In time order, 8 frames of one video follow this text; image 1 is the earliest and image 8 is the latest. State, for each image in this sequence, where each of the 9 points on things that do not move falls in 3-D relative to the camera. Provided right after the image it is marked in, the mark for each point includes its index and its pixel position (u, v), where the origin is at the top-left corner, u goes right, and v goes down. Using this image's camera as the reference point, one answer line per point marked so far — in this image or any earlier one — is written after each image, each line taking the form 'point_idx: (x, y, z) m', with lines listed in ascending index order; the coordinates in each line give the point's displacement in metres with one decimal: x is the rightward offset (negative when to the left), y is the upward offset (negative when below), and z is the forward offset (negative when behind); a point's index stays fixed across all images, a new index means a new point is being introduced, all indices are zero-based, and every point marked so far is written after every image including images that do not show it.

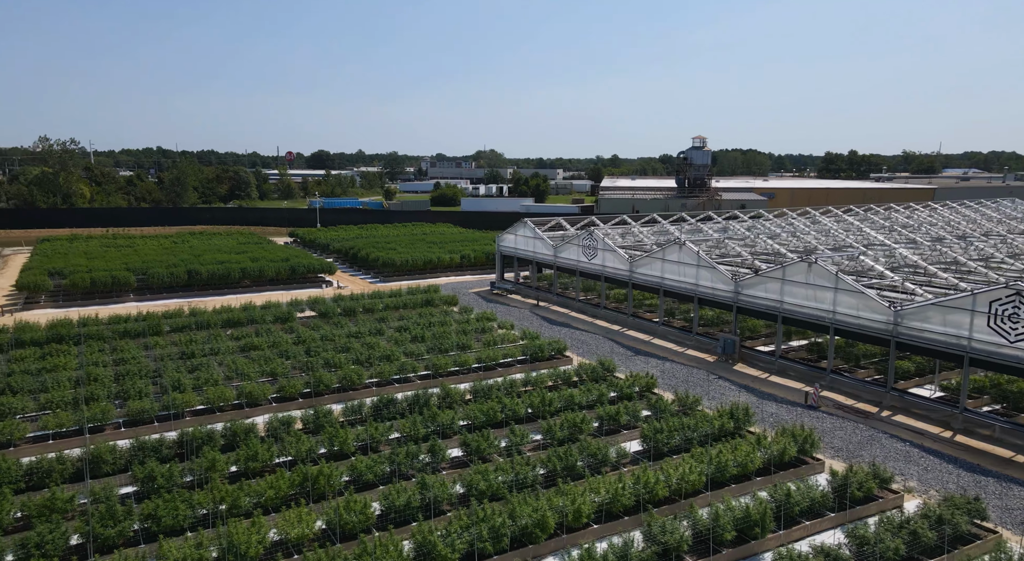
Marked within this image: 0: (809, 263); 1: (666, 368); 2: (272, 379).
0: (+7.9, +0.5, +18.7) m
1: (+4.3, -2.5, +19.8) m
2: (-6.3, -2.6, +18.6) m
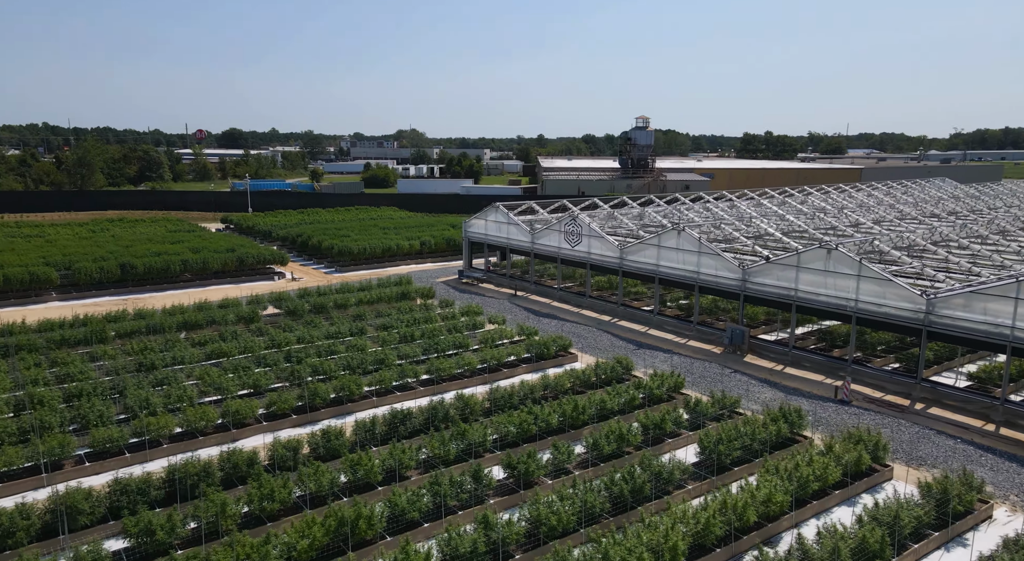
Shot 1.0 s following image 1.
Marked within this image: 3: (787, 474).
0: (+8.1, +0.8, +17.9) m
1: (+4.4, -2.3, +18.7) m
2: (-6.0, -2.6, +16.4) m
3: (+4.4, -3.1, +11.3) m
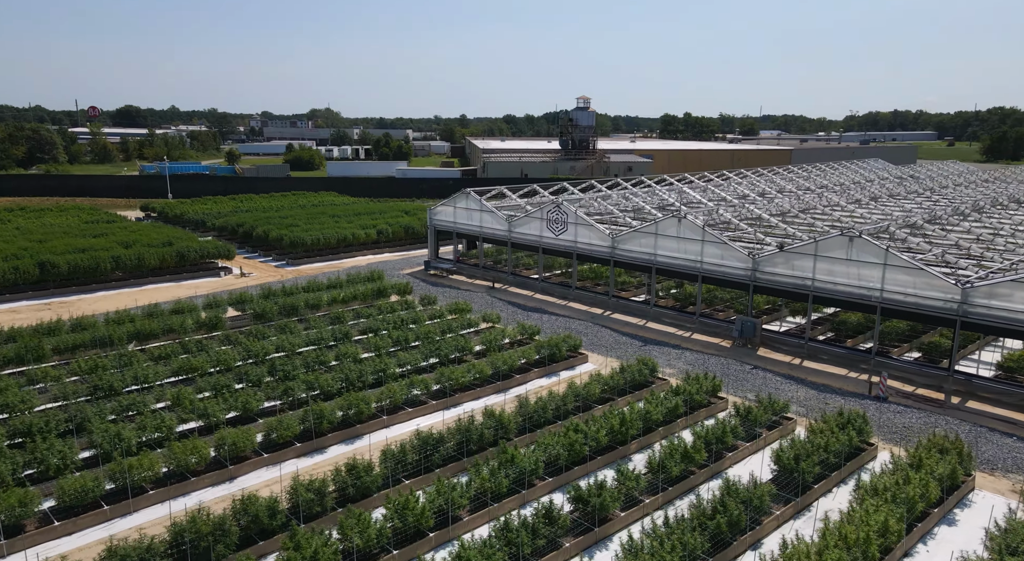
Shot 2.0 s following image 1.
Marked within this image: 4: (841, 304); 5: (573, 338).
0: (+8.3, +1.0, +17.2) m
1: (+4.6, -2.1, +17.7) m
2: (-5.4, -2.7, +14.1) m
3: (+5.5, -3.1, +10.2) m
4: (+8.3, -0.6, +17.8) m
5: (+1.6, -1.5, +18.3) m
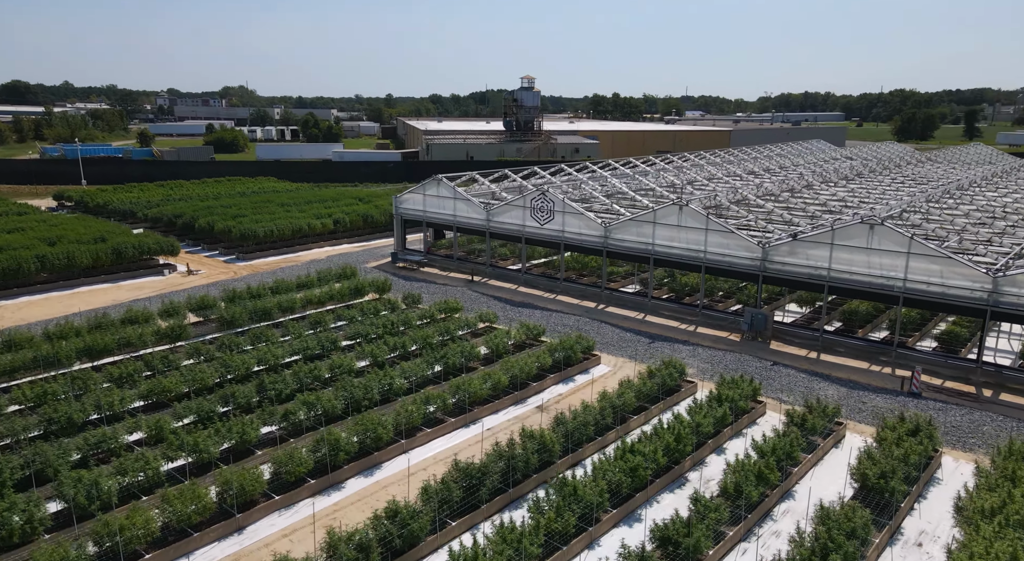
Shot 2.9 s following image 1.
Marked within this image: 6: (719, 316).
0: (+8.5, +1.3, +16.5) m
1: (+4.8, -1.9, +16.7) m
2: (-4.7, -2.9, +12.1) m
3: (+6.5, -3.1, +9.4) m
4: (+8.4, -0.3, +17.2) m
5: (+1.7, -1.4, +16.9) m
6: (+5.8, -1.0, +19.8) m
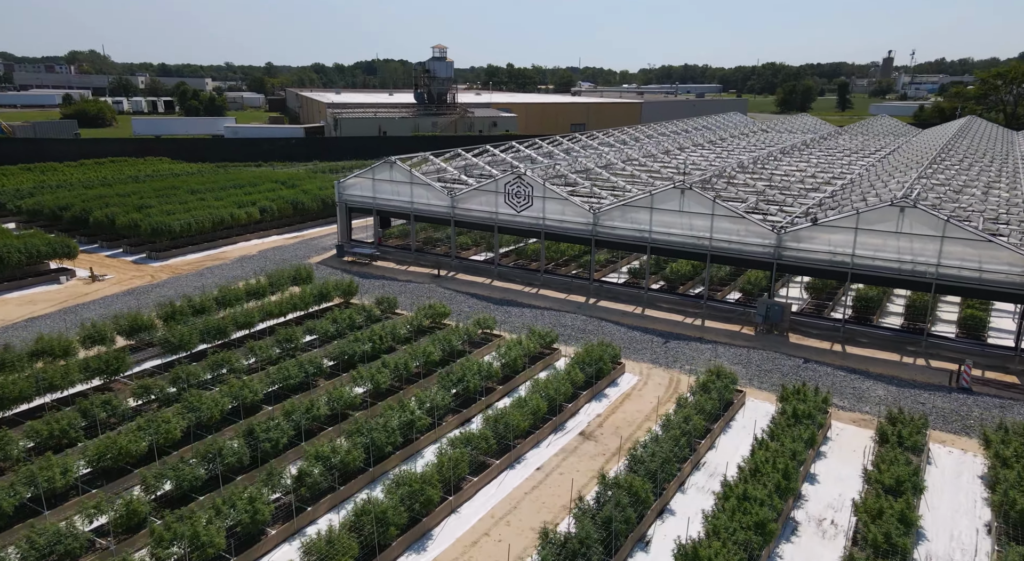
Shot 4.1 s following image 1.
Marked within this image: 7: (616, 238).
0: (+8.6, +1.5, +15.5) m
1: (+5.1, -1.8, +15.3) m
2: (-3.6, -3.3, +9.3) m
3: (+7.9, -3.1, +8.4) m
4: (+8.5, 0.0, +16.2) m
5: (+2.0, -1.4, +15.0) m
6: (+5.5, -0.7, +18.5) m
7: (+2.9, +1.2, +19.6) m
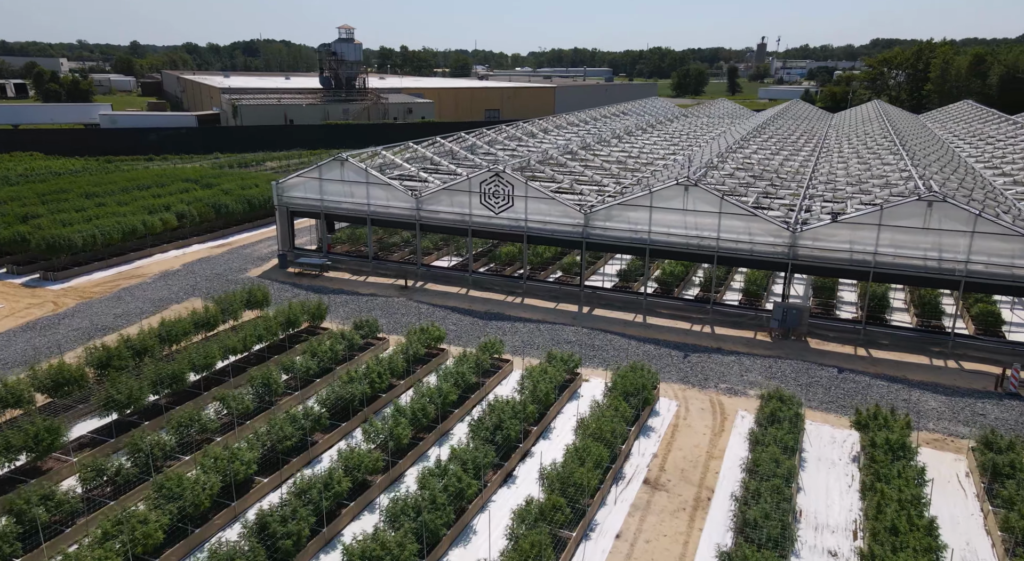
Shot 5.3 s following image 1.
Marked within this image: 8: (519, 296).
0: (+8.8, +1.6, +14.7) m
1: (+5.5, -1.9, +14.0) m
2: (-2.2, -3.9, +6.8) m
3: (+9.3, -3.3, +7.7) m
4: (+8.6, 0.0, +15.4) m
5: (+2.4, -1.6, +13.3) m
6: (+5.3, -0.8, +17.2) m
7: (+2.4, +1.0, +17.9) m
8: (+0.2, -0.4, +18.9) m
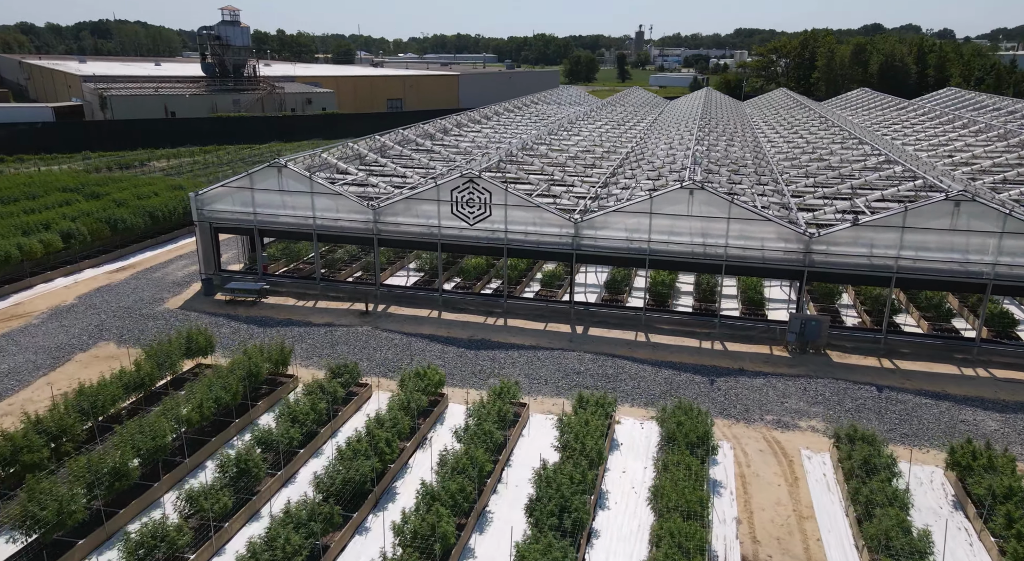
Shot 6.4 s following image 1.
0: (+8.8, +1.4, +13.8) m
1: (+5.8, -2.2, +12.7) m
2: (-0.5, -4.6, +4.4) m
3: (+10.6, -3.5, +7.1) m
4: (+8.6, -0.1, +14.5) m
5: (+2.9, -2.0, +11.5) m
6: (+5.1, -1.0, +15.8) m
7: (+2.0, +0.7, +16.0) m
8: (-0.3, -0.8, +16.6) m
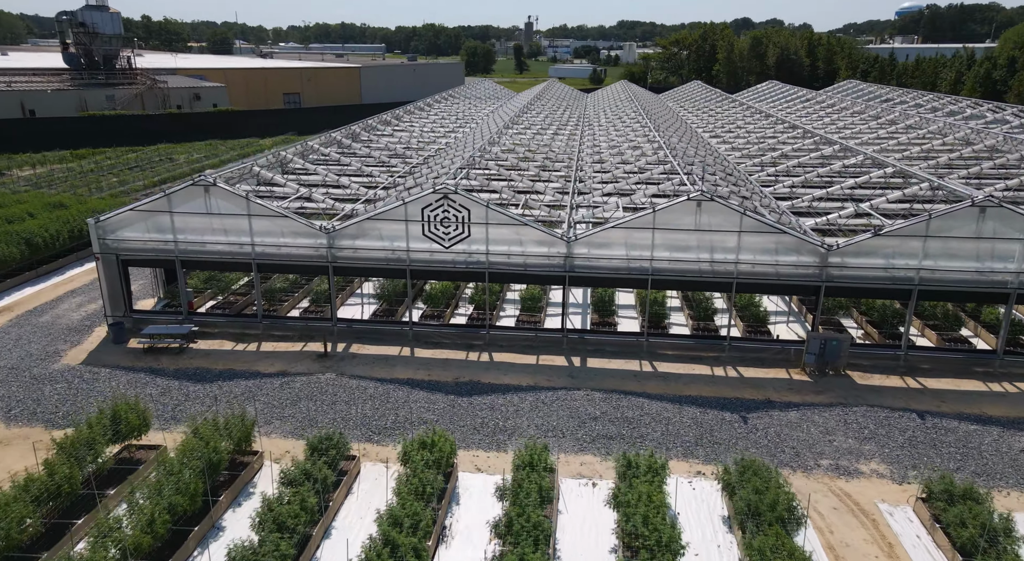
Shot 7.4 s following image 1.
0: (+8.7, +1.2, +13.0) m
1: (+6.1, -2.5, +11.4) m
2: (+1.2, -5.3, +2.4) m
3: (+11.8, -3.6, +6.7) m
4: (+8.4, -0.3, +13.7) m
5: (+3.4, -2.5, +9.8) m
6: (+4.9, -1.4, +14.4) m
7: (+1.7, +0.2, +14.1) m
8: (-0.6, -1.4, +14.4) m
